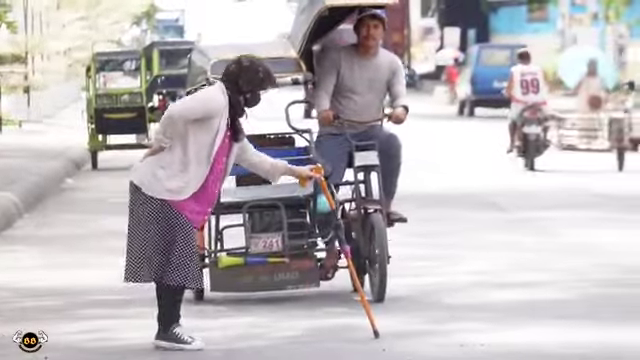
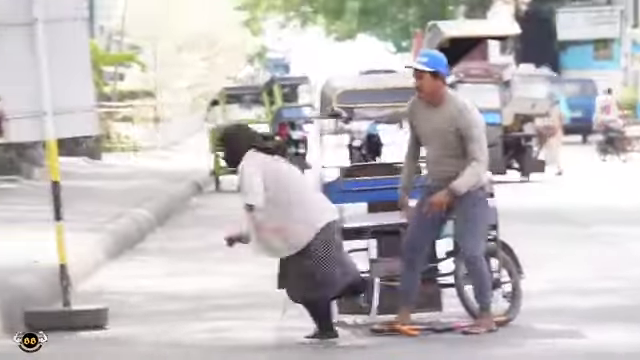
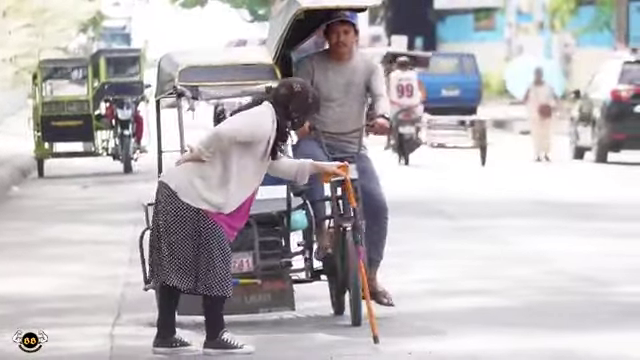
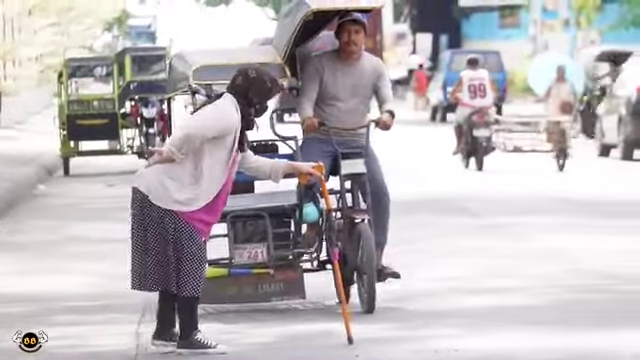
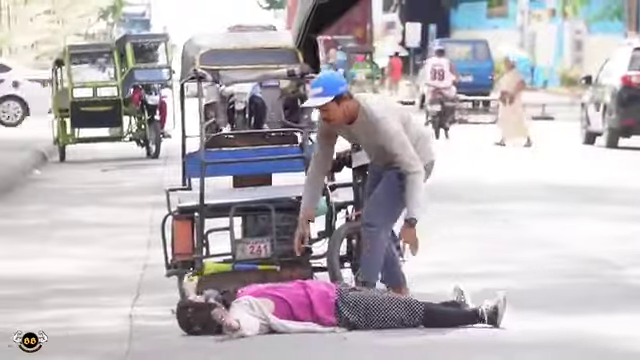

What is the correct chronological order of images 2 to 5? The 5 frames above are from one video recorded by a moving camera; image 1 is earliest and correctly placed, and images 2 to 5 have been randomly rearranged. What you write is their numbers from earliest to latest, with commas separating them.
4, 3, 5, 2
